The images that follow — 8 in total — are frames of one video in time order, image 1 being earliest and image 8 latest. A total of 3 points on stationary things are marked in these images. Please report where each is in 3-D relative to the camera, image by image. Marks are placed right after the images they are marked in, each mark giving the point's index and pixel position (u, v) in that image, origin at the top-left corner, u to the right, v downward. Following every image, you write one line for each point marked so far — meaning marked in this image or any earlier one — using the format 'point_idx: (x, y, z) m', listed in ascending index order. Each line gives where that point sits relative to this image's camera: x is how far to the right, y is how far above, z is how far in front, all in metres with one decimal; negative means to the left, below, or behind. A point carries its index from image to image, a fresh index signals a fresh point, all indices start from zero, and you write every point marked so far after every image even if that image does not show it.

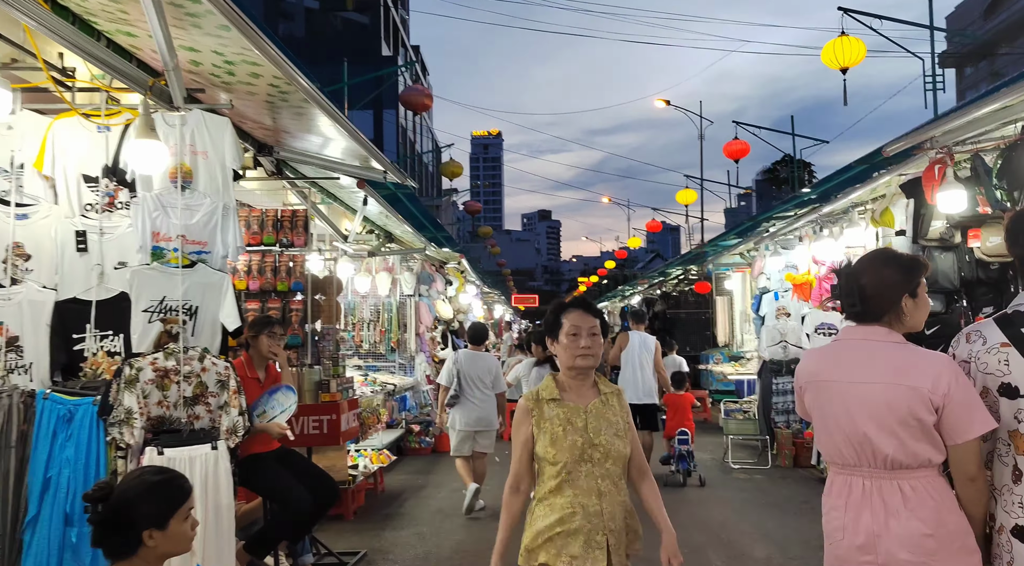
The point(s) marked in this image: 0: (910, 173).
0: (+3.1, +0.9, +5.9) m
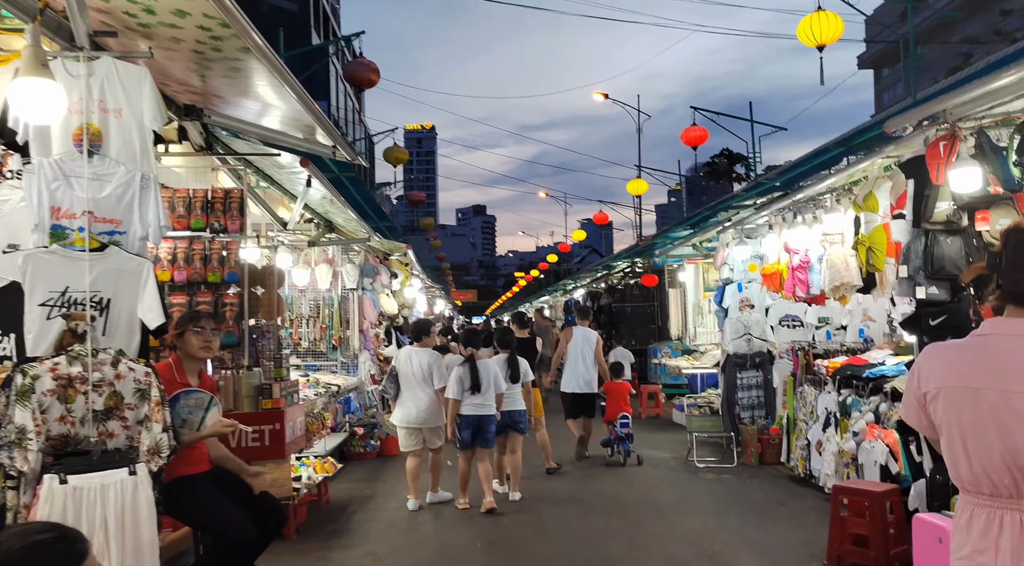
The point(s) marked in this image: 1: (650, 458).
0: (+2.8, +0.9, +5.6) m
1: (+1.6, -2.0, +8.8) m
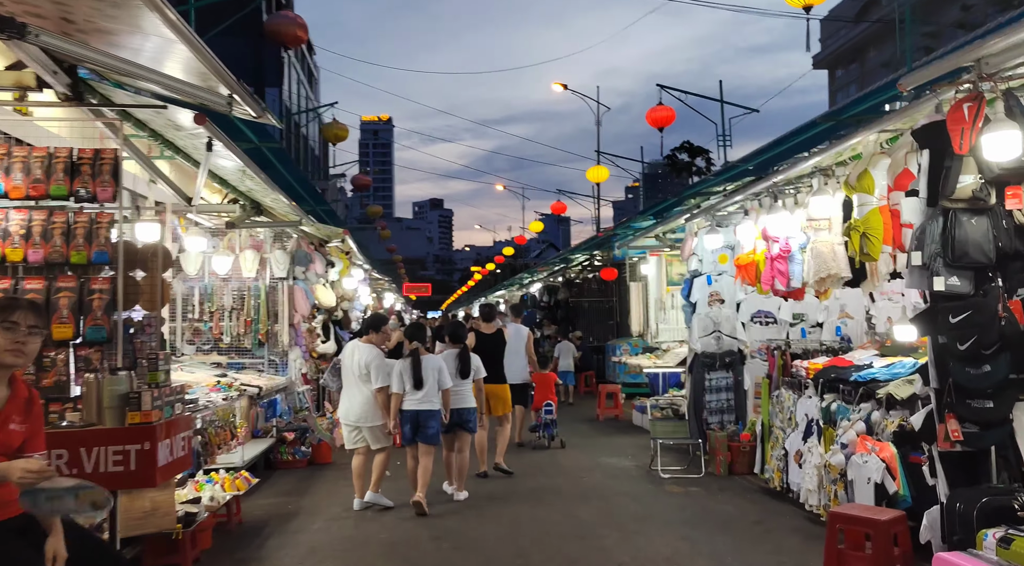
0: (+2.4, +1.0, +4.9) m
1: (+1.0, -2.0, +8.1) m
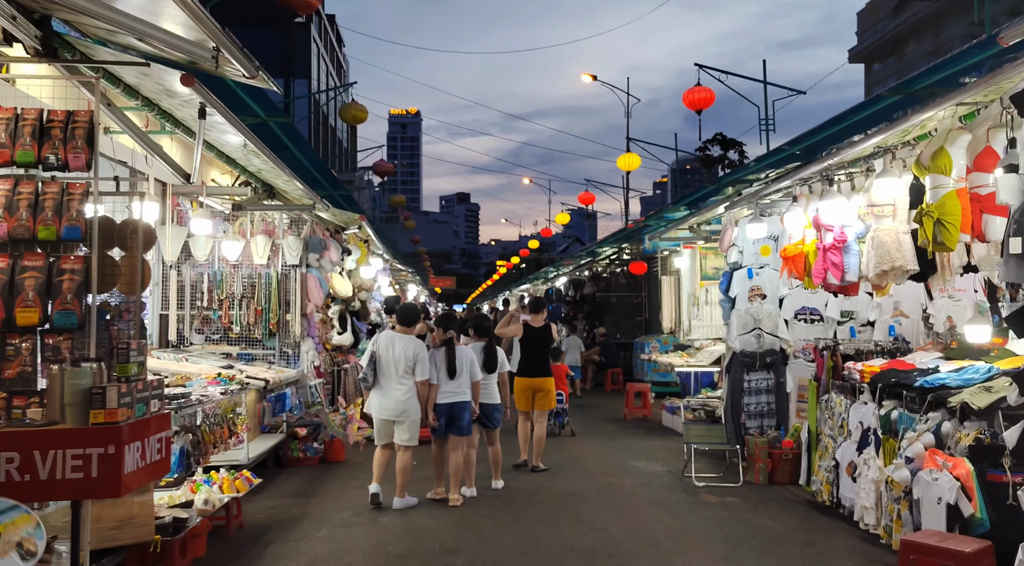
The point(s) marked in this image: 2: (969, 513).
0: (+2.6, +1.0, +4.3) m
1: (+1.3, -1.9, +7.5) m
2: (+2.5, -1.3, +4.2) m
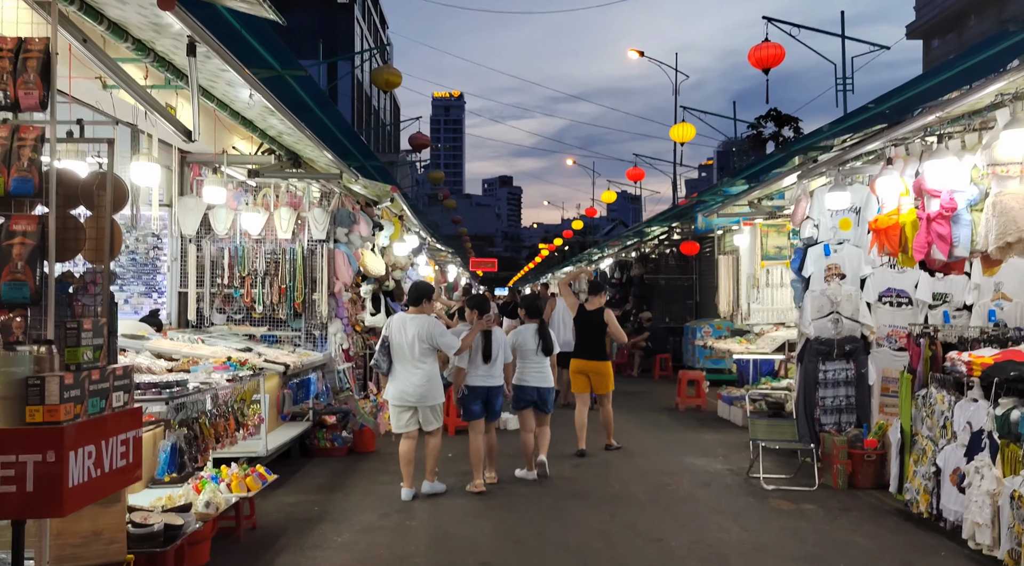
0: (+2.8, +1.2, +3.4) m
1: (+1.7, -1.7, +6.8) m
2: (+2.7, -1.1, +3.3) m
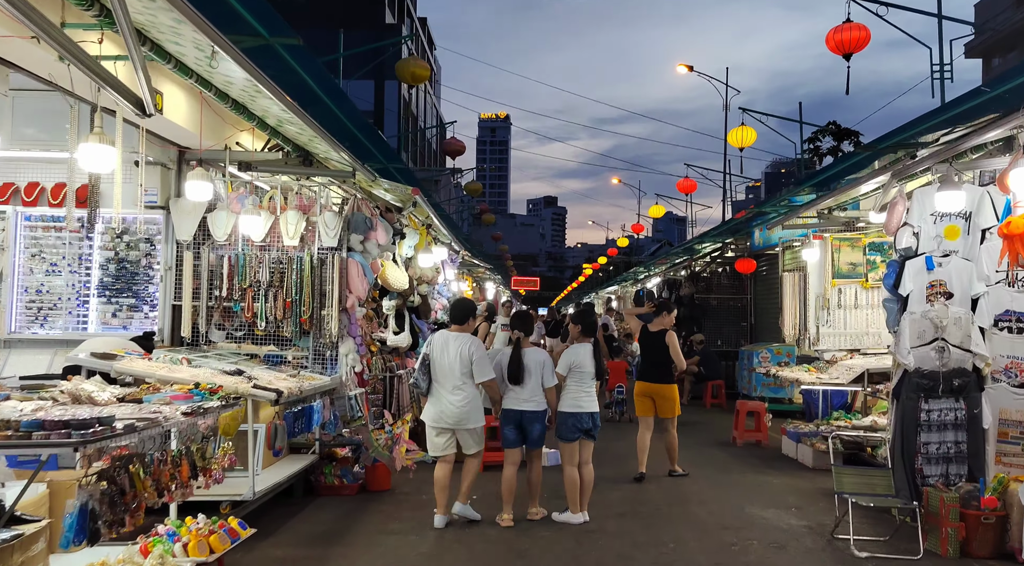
0: (+2.9, +1.1, +2.3) m
1: (+1.9, -1.8, +5.7) m
2: (+2.8, -1.2, +2.2) m
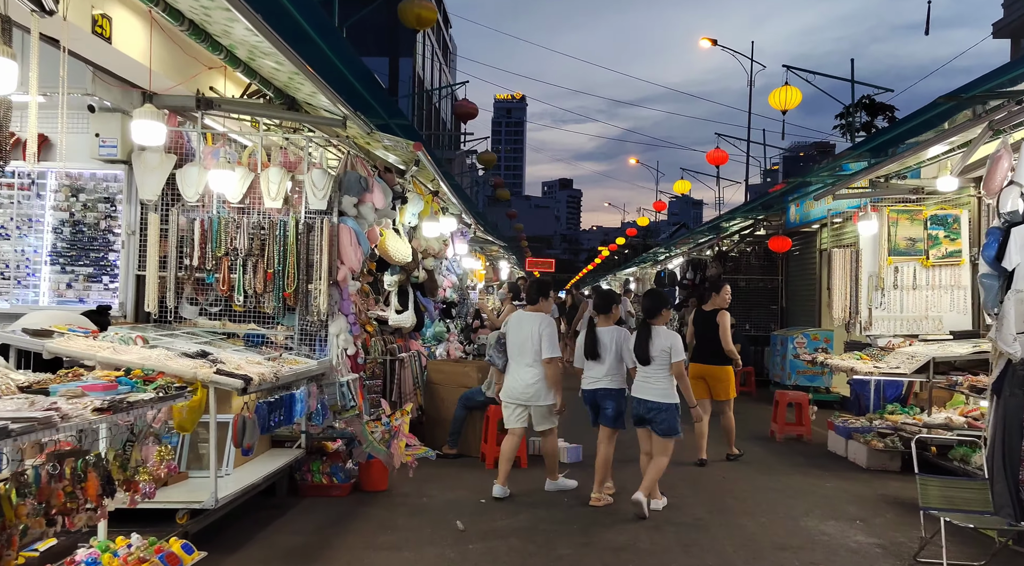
0: (+3.0, +1.2, +1.3) m
1: (+2.0, -1.6, +4.7) m
2: (+2.8, -1.1, +1.2) m
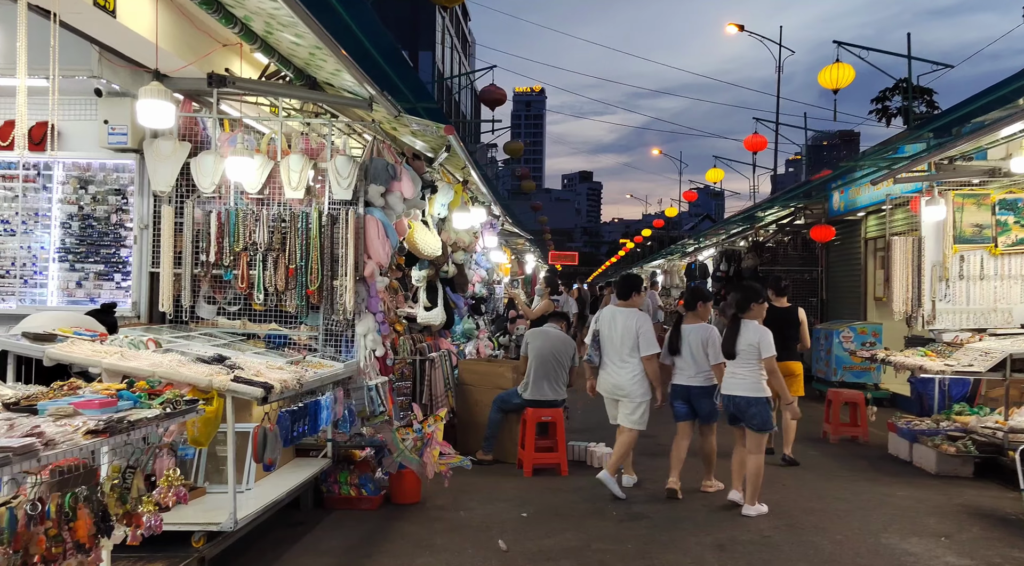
0: (+3.1, +1.2, +0.7) m
1: (+2.3, -1.6, +4.2) m
2: (+3.0, -1.1, +0.7) m
